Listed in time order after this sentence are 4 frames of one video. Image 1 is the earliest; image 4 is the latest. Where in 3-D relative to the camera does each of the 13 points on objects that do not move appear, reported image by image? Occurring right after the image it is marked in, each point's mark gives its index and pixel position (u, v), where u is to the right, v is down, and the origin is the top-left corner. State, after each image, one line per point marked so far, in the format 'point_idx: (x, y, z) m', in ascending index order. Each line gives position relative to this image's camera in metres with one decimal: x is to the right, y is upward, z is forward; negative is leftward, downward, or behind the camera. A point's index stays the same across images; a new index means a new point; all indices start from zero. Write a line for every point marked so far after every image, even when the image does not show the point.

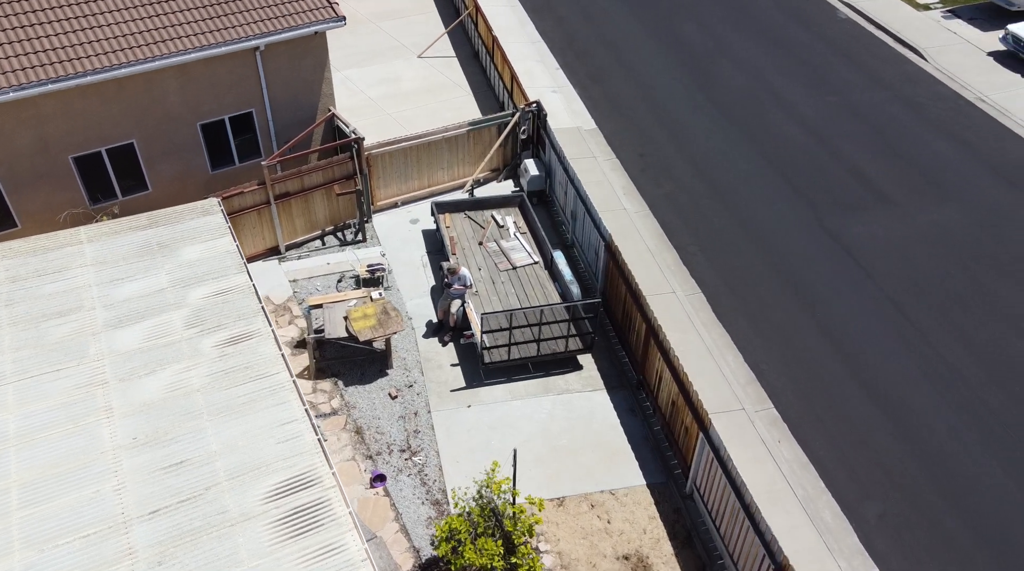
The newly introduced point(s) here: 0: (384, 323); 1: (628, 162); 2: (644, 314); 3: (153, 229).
0: (-1.9, -0.6, +14.4) m
1: (+2.3, +2.4, +18.5) m
2: (+1.9, -0.4, +13.8) m
3: (-5.4, +0.8, +14.5) m
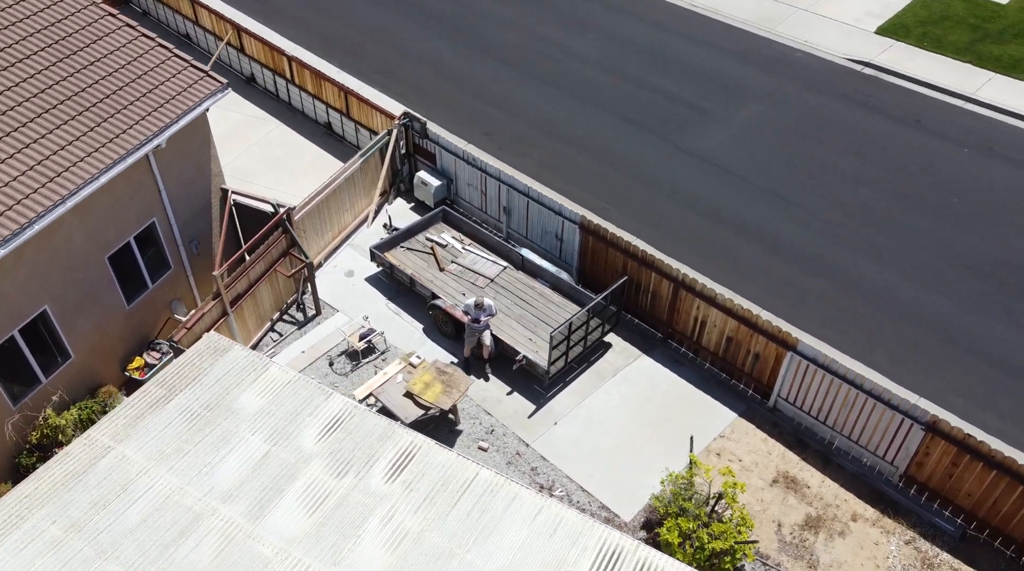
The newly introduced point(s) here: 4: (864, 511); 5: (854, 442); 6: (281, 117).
0: (-0.9, -1.4, +13.7) m
1: (-0.5, +2.8, +18.7) m
2: (+2.4, +0.2, +14.9) m
3: (-4.2, -1.4, +11.8) m
4: (+5.0, -3.2, +13.6) m
5: (+5.1, -2.3, +14.1) m
6: (-4.6, +3.4, +19.0) m
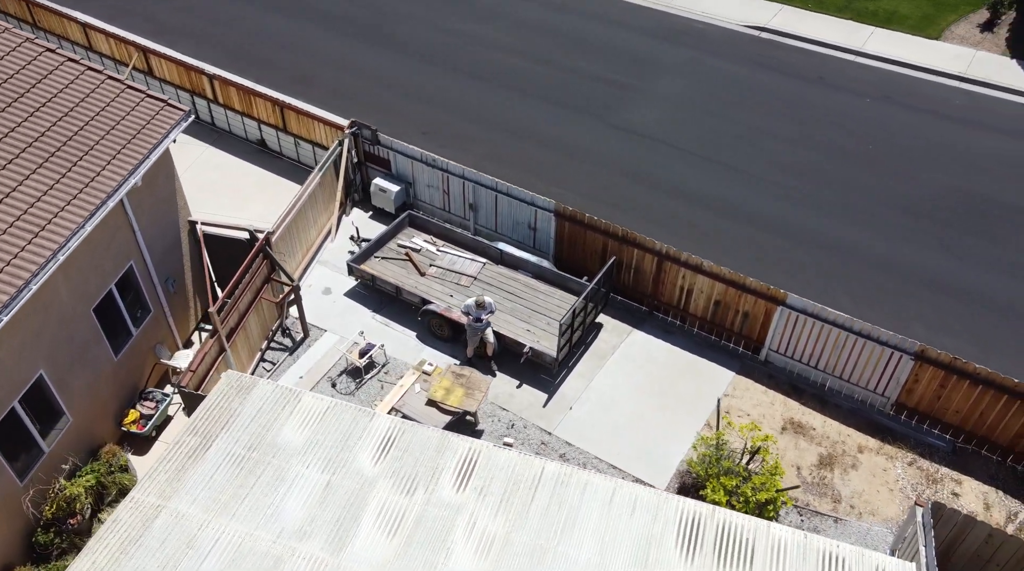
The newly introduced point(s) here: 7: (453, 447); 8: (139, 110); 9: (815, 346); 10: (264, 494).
0: (-0.6, -1.4, +13.7) m
1: (-1.6, +2.7, +18.6) m
2: (+2.2, +0.6, +15.4) m
3: (-3.5, -1.8, +11.3) m
4: (+5.5, -2.4, +14.6) m
5: (+5.3, -1.5, +15.0) m
6: (-5.8, +2.8, +18.2) m
7: (-0.7, -2.0, +11.5) m
8: (-5.0, +2.4, +12.9) m
9: (+4.8, -0.9, +14.9) m
10: (-2.8, -2.4, +10.8) m
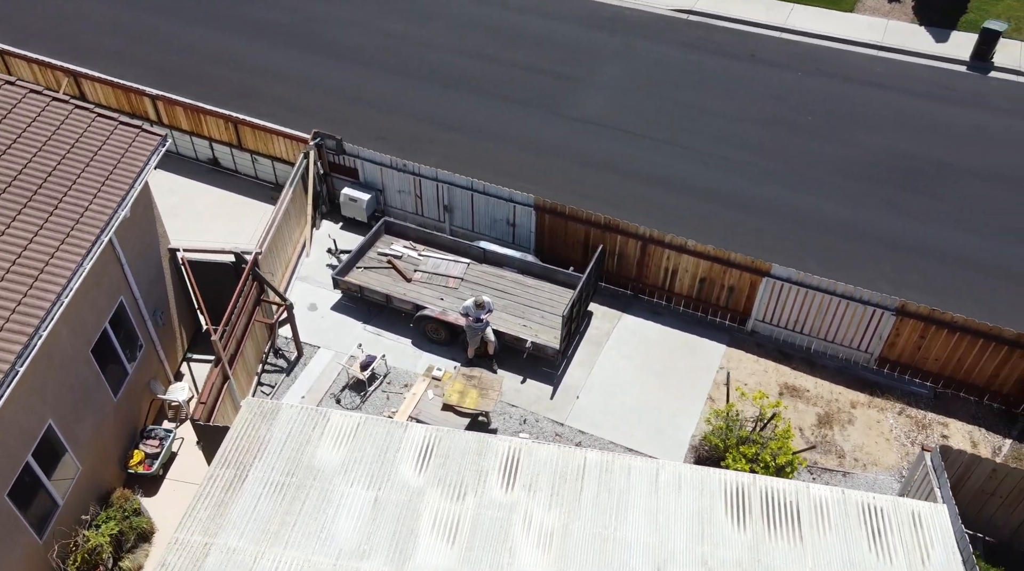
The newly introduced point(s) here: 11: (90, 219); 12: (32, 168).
0: (-0.4, -1.4, +13.6) m
1: (-2.4, +2.6, +18.4) m
2: (+1.9, +0.9, +15.7) m
3: (-2.9, -2.1, +11.0) m
4: (+5.6, -1.8, +15.3) m
5: (+5.2, -0.9, +15.7) m
6: (-6.5, +2.2, +17.5) m
7: (-0.2, -2.0, +11.5) m
8: (-5.0, +1.9, +12.3) m
9: (+4.7, -0.4, +15.5) m
10: (-2.2, -2.6, +10.6) m
11: (-4.9, +0.9, +11.4) m
12: (-5.9, +1.5, +11.7) m
